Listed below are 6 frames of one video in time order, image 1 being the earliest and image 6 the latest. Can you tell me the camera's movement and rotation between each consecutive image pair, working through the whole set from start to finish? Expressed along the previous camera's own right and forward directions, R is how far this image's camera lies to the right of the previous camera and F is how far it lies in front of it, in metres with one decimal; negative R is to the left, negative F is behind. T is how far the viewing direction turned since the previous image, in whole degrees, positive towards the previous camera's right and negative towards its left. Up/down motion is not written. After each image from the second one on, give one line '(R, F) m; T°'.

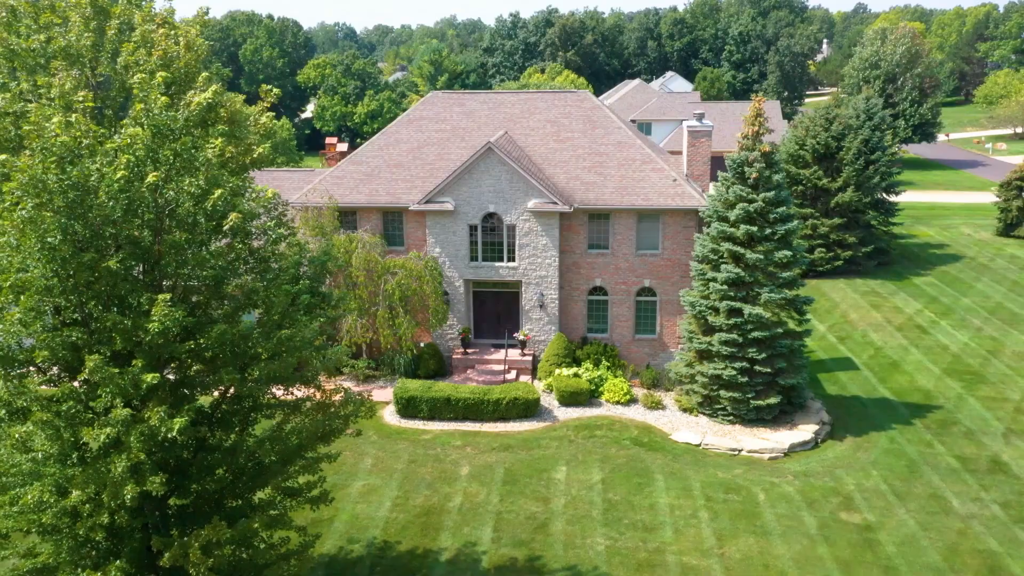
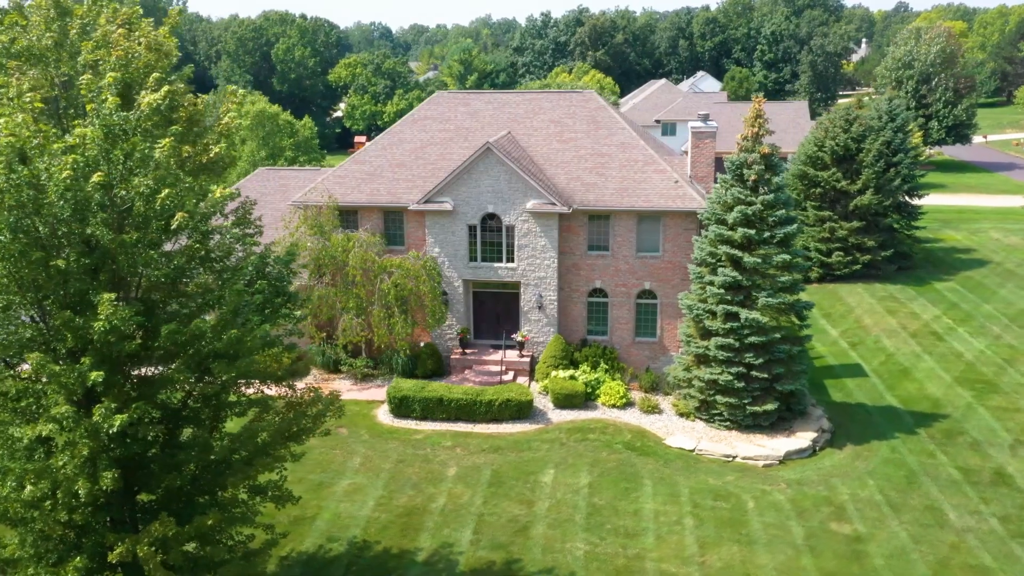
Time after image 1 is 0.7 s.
(+1.1, +0.1) m; -2°
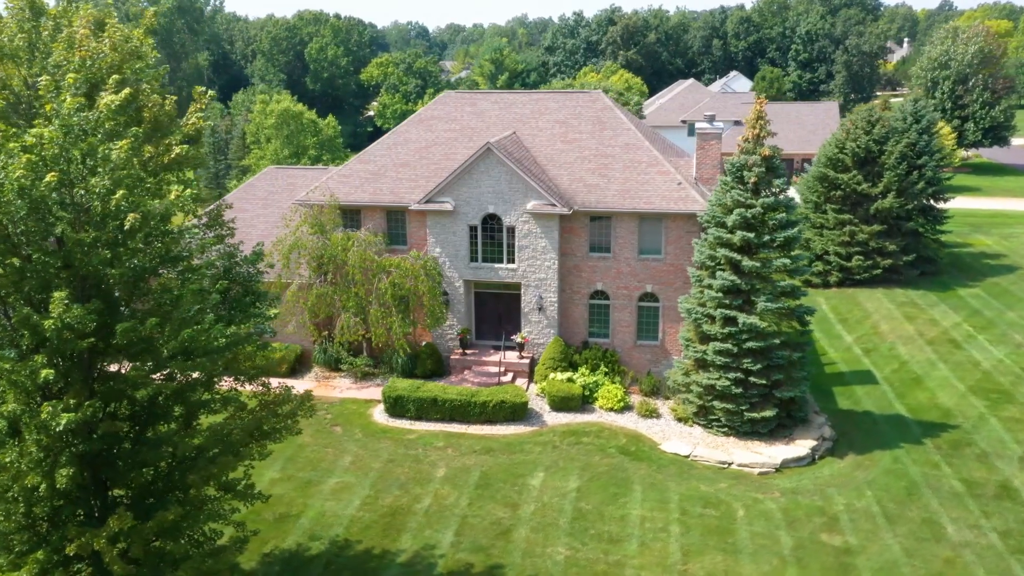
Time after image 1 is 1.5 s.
(+1.1, +0.1) m; -2°
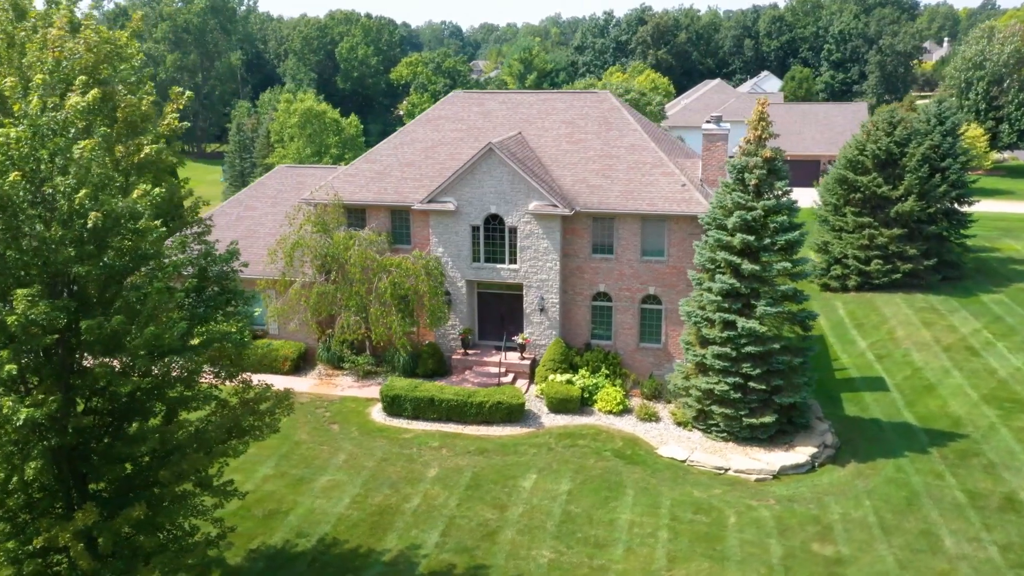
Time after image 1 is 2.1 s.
(+0.9, +0.1) m; -2°
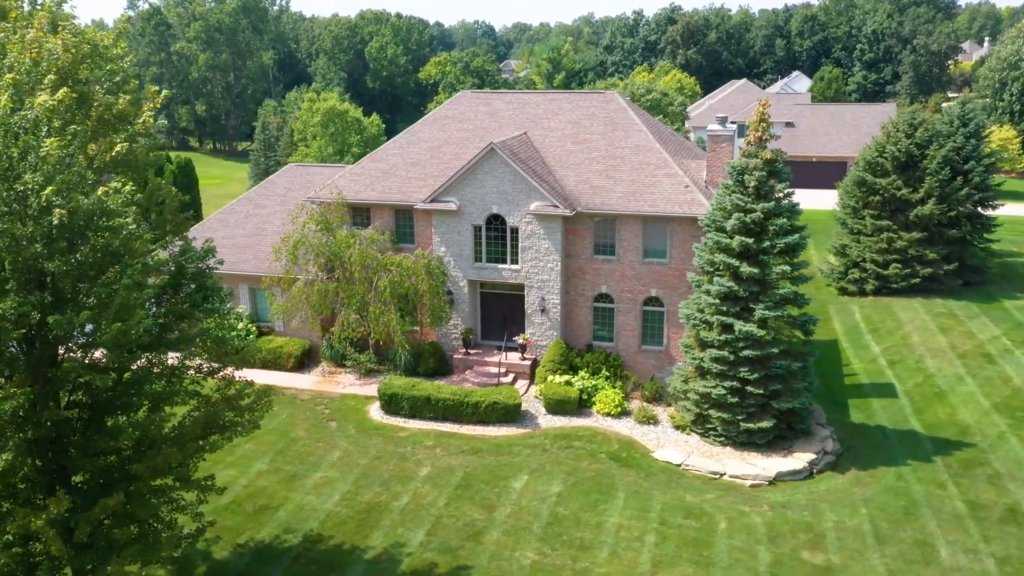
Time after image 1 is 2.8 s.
(+0.9, 0.0) m; -2°
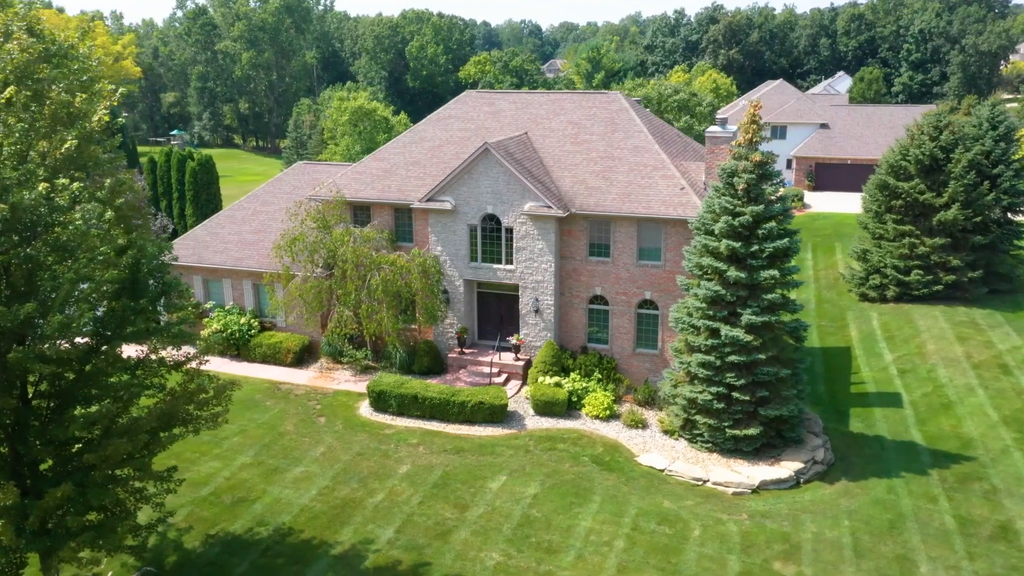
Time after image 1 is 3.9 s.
(+1.5, +0.1) m; -3°
